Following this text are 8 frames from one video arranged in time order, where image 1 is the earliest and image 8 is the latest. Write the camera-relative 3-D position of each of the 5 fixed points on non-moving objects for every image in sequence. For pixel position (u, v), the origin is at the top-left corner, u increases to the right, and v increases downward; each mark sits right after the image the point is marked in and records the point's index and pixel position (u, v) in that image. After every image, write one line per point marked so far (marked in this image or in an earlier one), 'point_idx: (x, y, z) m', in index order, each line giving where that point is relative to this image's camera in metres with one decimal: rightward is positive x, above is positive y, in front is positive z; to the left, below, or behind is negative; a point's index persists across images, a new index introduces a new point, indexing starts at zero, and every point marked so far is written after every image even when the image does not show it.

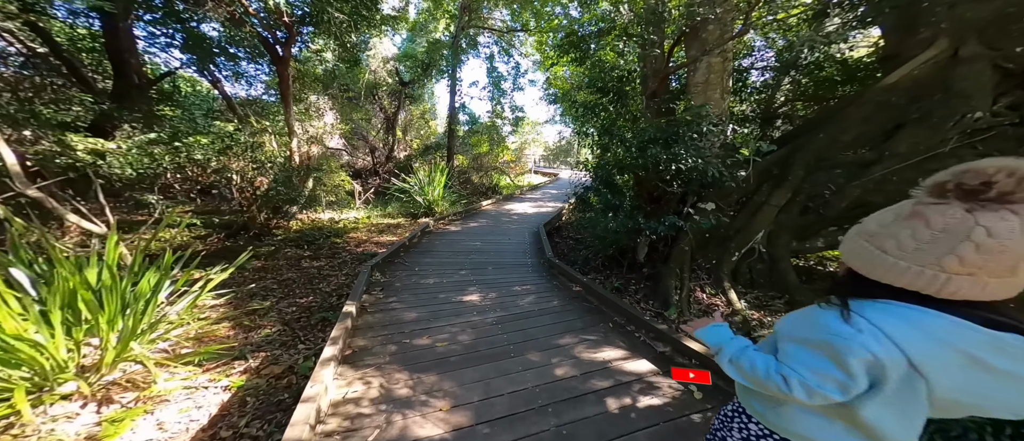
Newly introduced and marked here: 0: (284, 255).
0: (-3.3, -0.5, +4.7) m
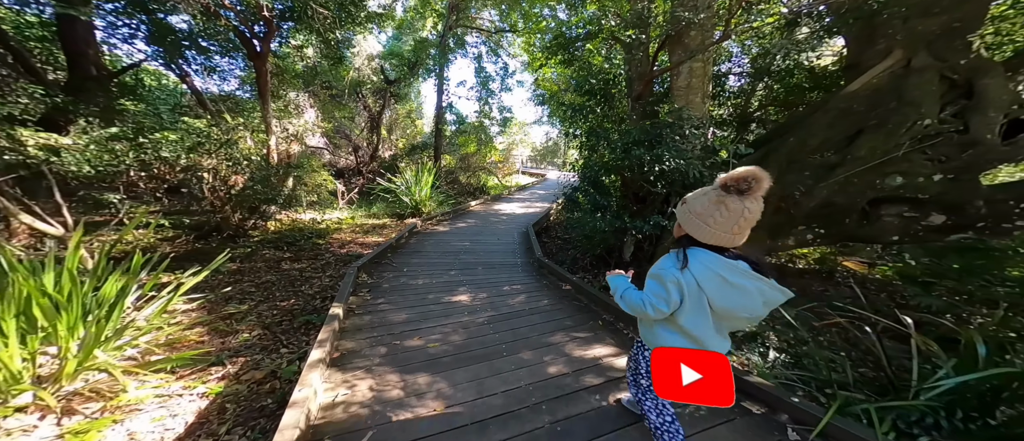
0: (-3.5, -0.5, +4.5) m
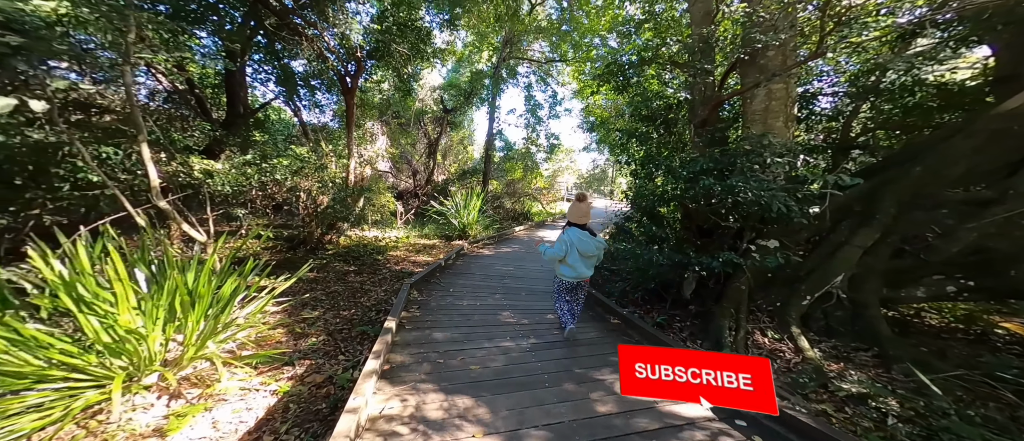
0: (-2.8, -0.7, +4.9) m
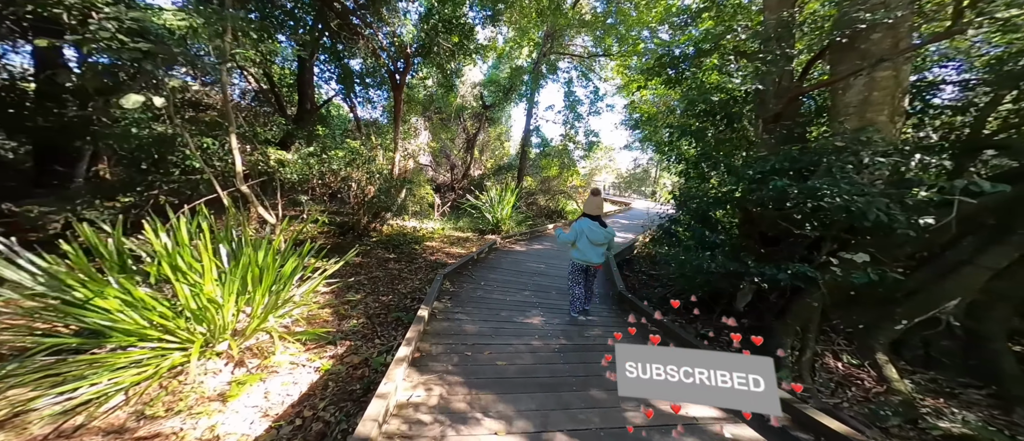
0: (-2.3, -0.6, +5.1) m
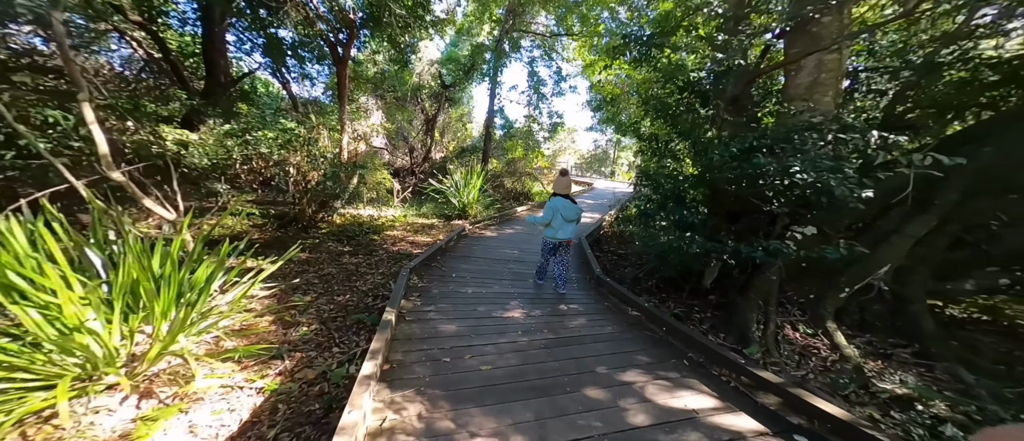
0: (-2.8, -0.4, +4.6) m
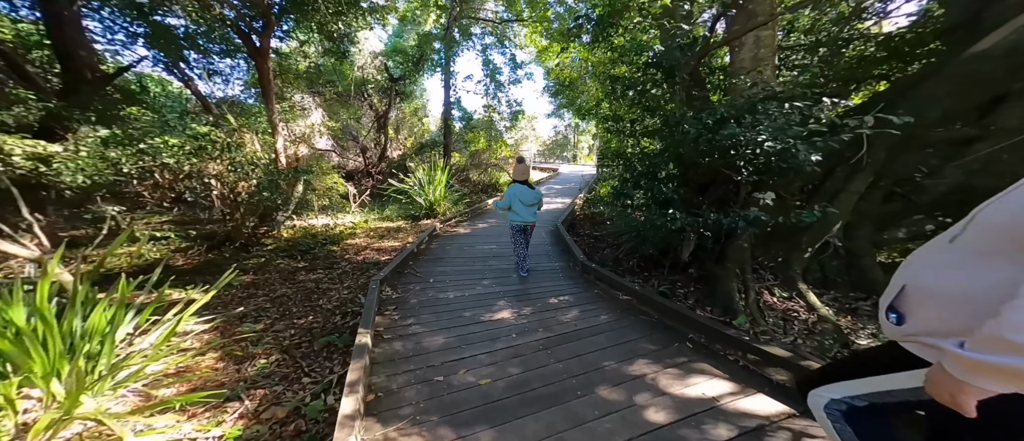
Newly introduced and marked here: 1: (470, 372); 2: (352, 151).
0: (-3.1, -0.6, +4.2) m
1: (-0.2, -0.8, +1.7) m
2: (-4.9, +2.2, +10.0) m
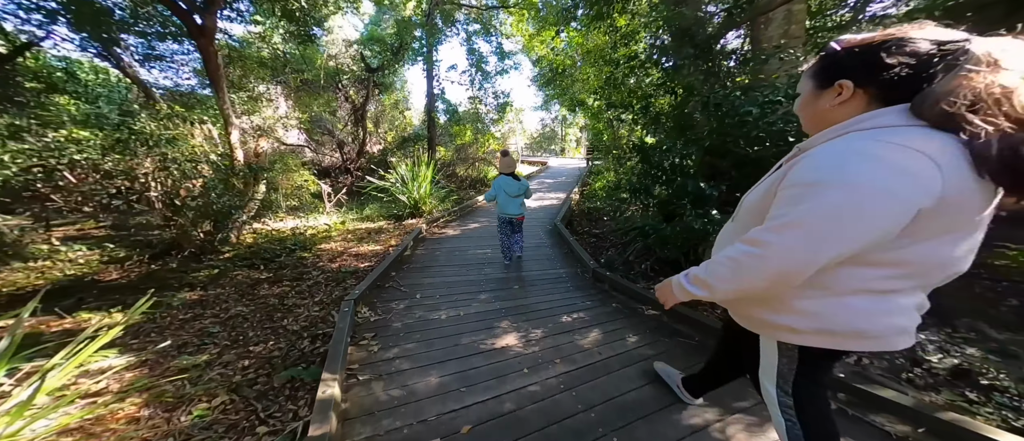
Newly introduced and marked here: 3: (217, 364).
0: (-3.1, -0.7, +3.6) m
1: (-0.2, -0.9, +1.3) m
2: (-5.3, +2.2, +9.3) m
3: (-2.0, -1.0, +2.3) m
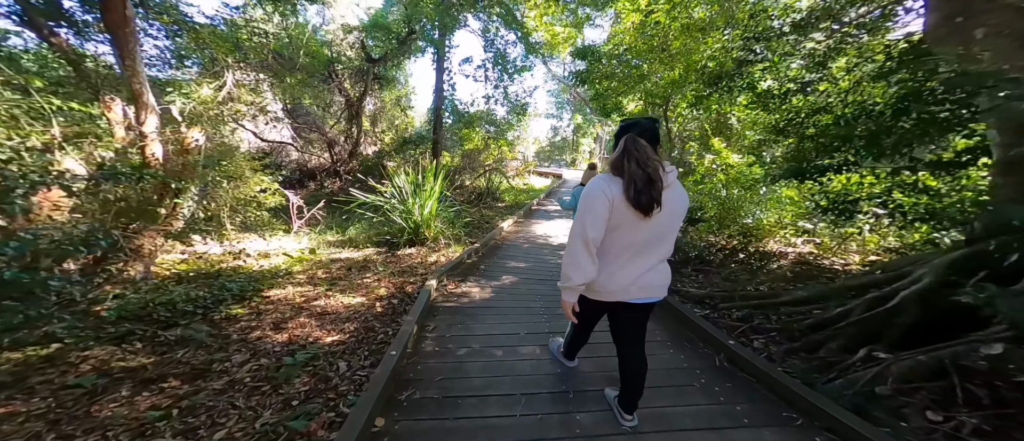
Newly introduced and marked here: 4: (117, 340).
0: (-2.6, -0.9, +2.0) m
1: (+0.4, -1.2, -0.3) m
2: (-4.8, +1.9, +7.7) m
3: (-1.5, -1.3, +0.7) m
4: (-2.7, -0.8, +2.4) m
